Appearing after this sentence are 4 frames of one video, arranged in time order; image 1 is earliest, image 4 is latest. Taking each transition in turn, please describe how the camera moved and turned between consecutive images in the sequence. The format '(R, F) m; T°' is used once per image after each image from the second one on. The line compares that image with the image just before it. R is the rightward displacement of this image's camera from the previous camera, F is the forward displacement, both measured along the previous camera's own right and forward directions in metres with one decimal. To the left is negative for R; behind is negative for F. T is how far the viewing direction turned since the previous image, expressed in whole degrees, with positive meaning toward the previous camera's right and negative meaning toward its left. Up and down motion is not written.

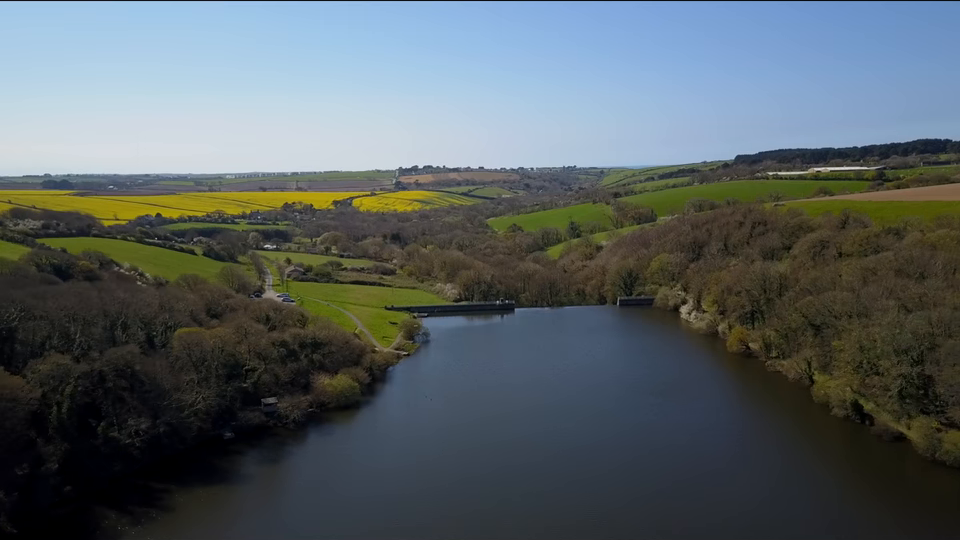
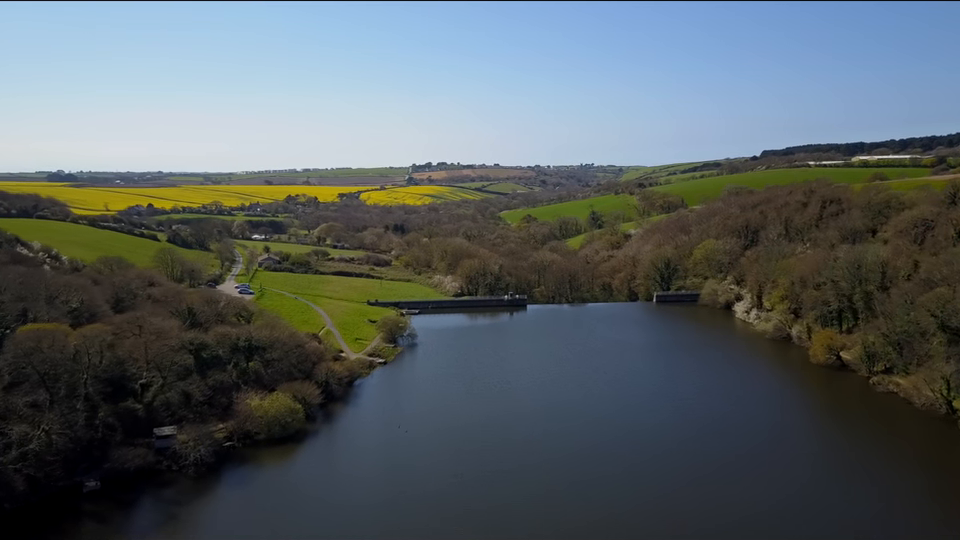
(+1.0, +12.4) m; -2°
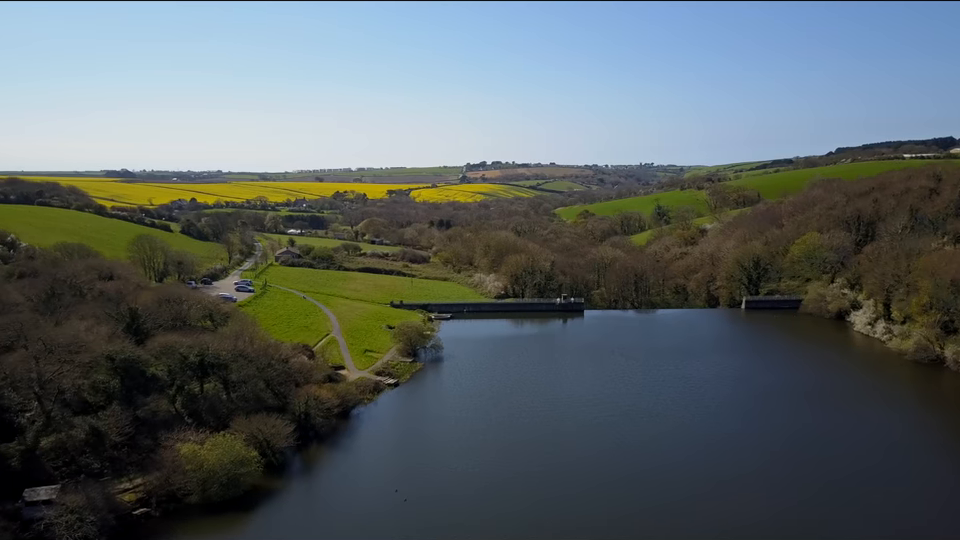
(+0.6, +9.7) m; -5°
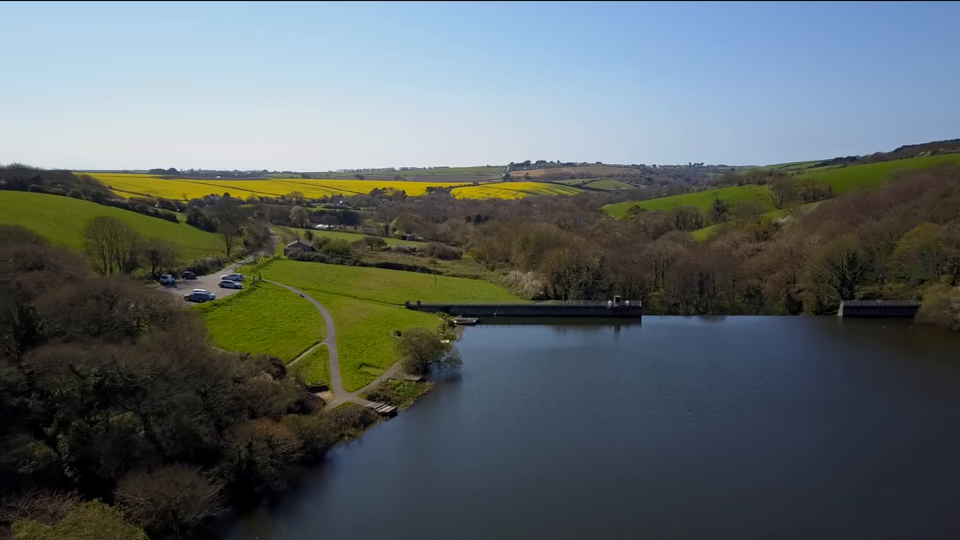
(+0.6, +7.9) m; -4°
